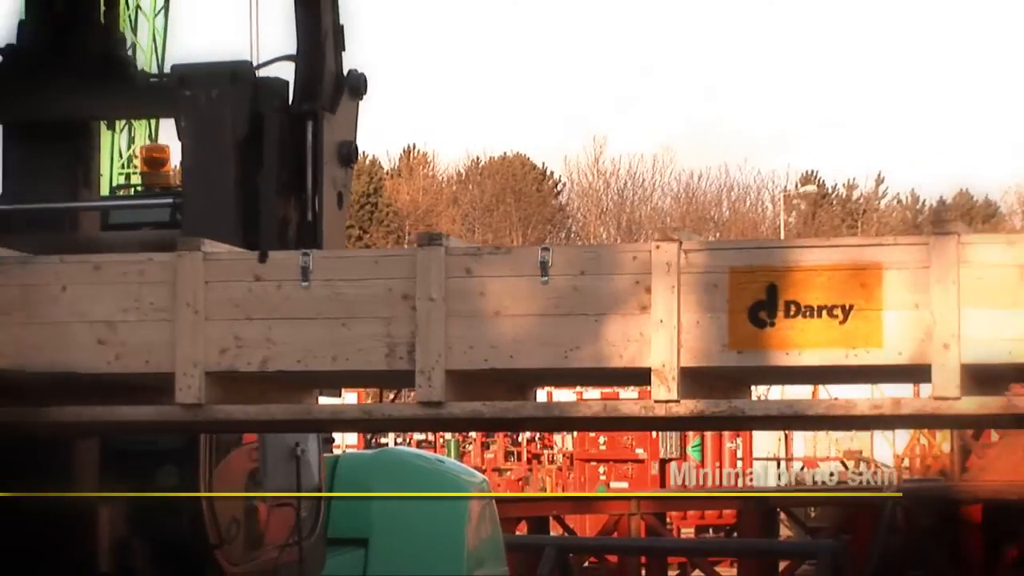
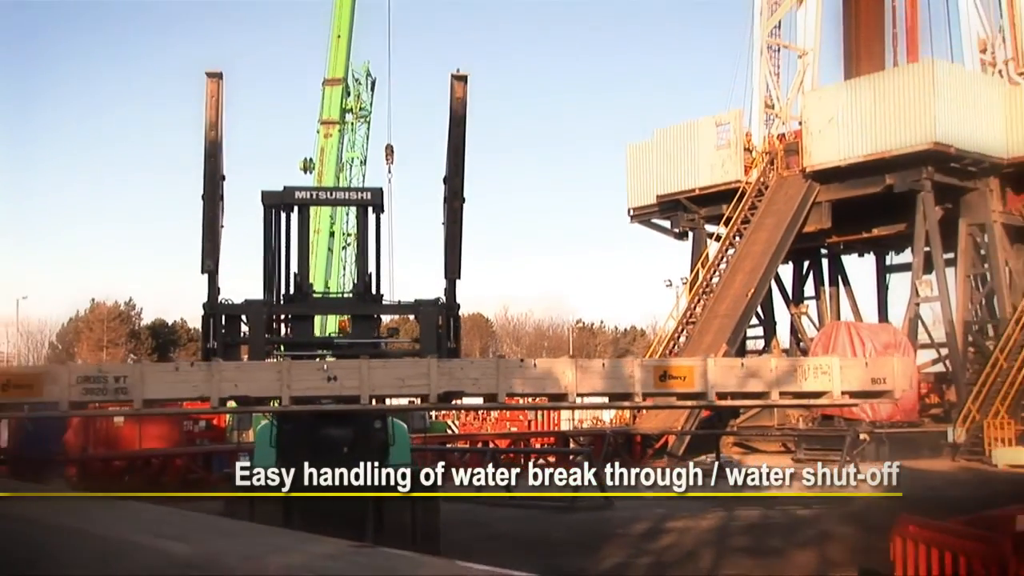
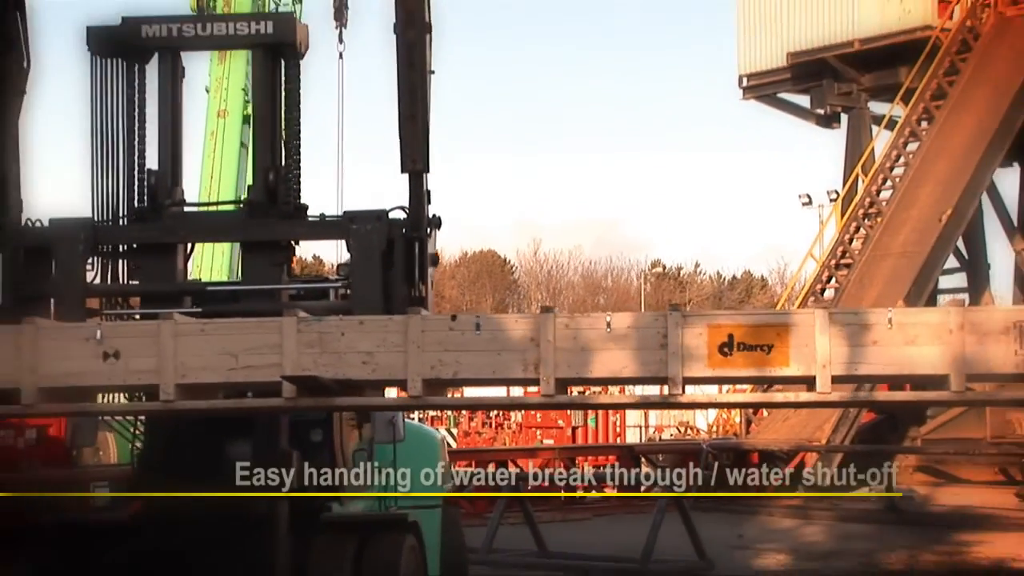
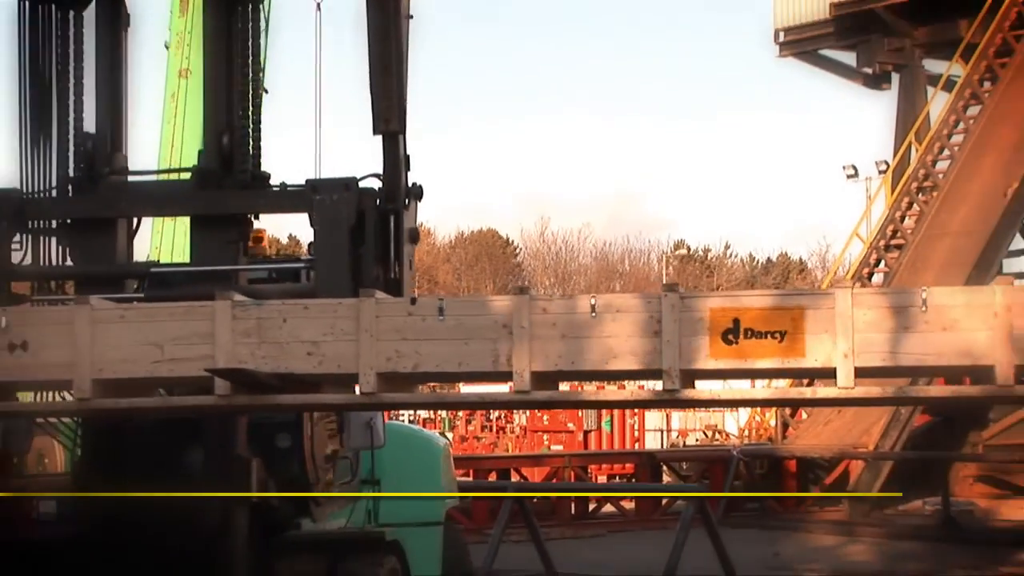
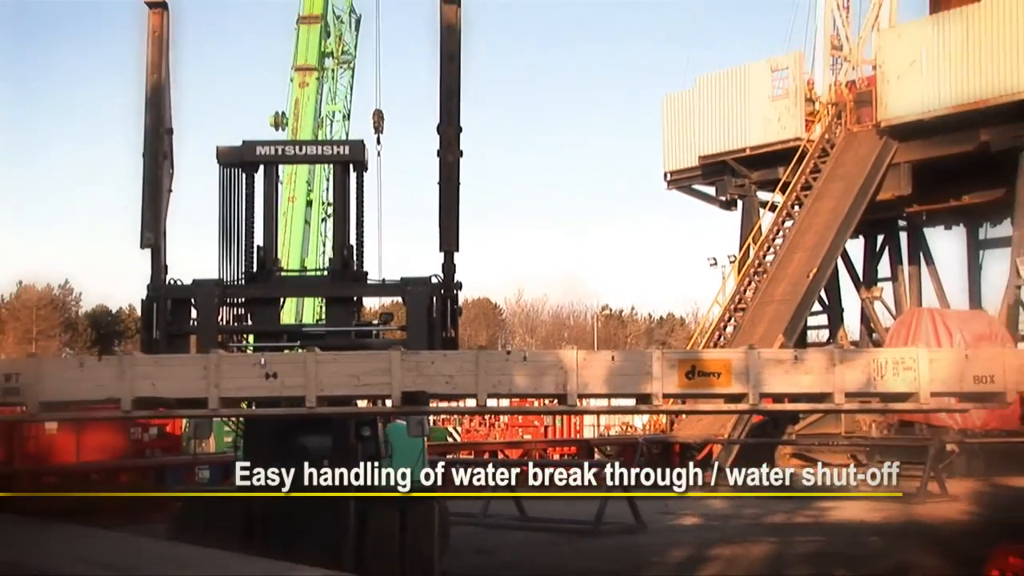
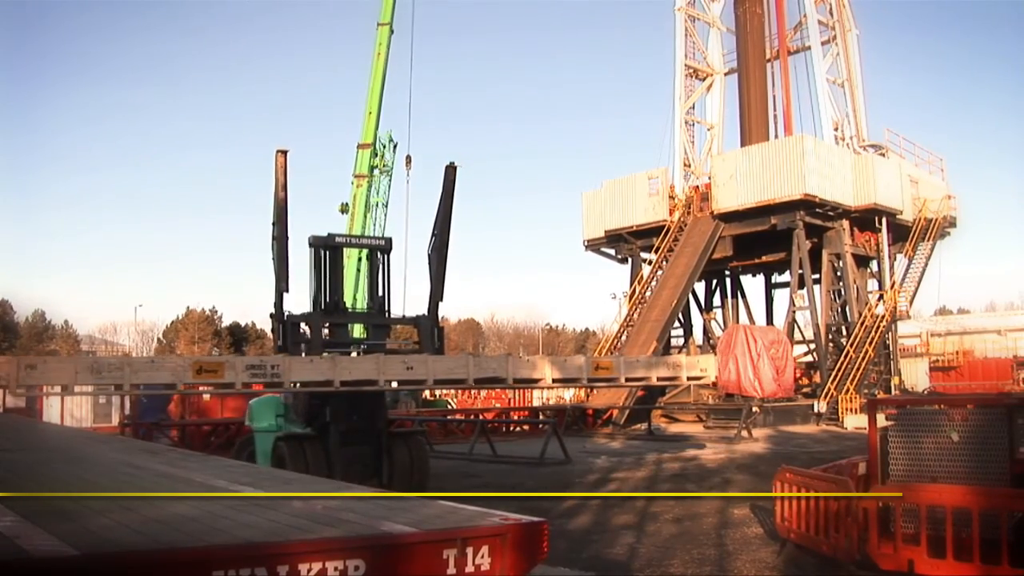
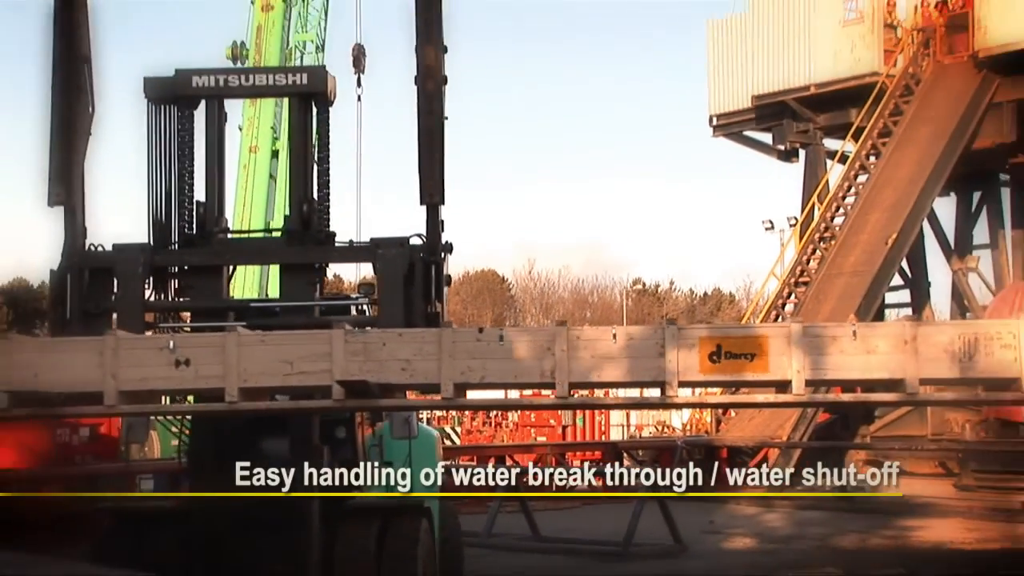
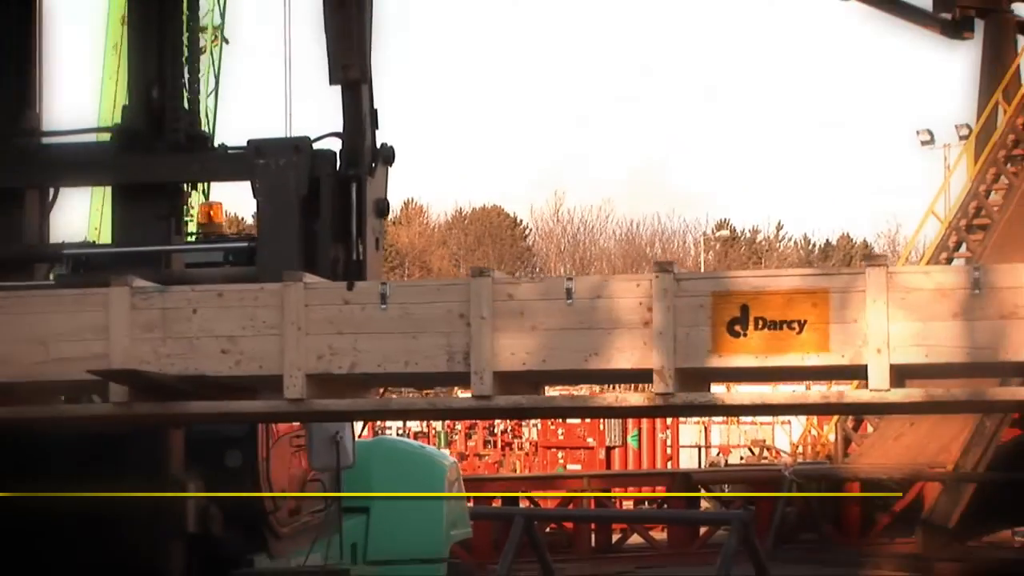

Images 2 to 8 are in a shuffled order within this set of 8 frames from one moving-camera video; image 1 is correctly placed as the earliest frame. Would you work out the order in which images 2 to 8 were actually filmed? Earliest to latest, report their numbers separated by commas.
8, 4, 3, 7, 5, 2, 6
